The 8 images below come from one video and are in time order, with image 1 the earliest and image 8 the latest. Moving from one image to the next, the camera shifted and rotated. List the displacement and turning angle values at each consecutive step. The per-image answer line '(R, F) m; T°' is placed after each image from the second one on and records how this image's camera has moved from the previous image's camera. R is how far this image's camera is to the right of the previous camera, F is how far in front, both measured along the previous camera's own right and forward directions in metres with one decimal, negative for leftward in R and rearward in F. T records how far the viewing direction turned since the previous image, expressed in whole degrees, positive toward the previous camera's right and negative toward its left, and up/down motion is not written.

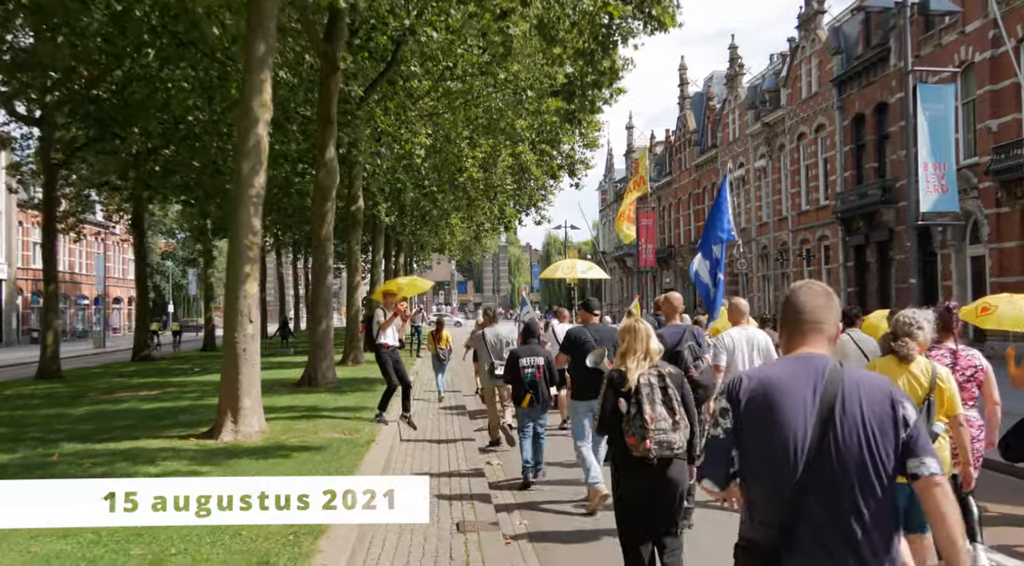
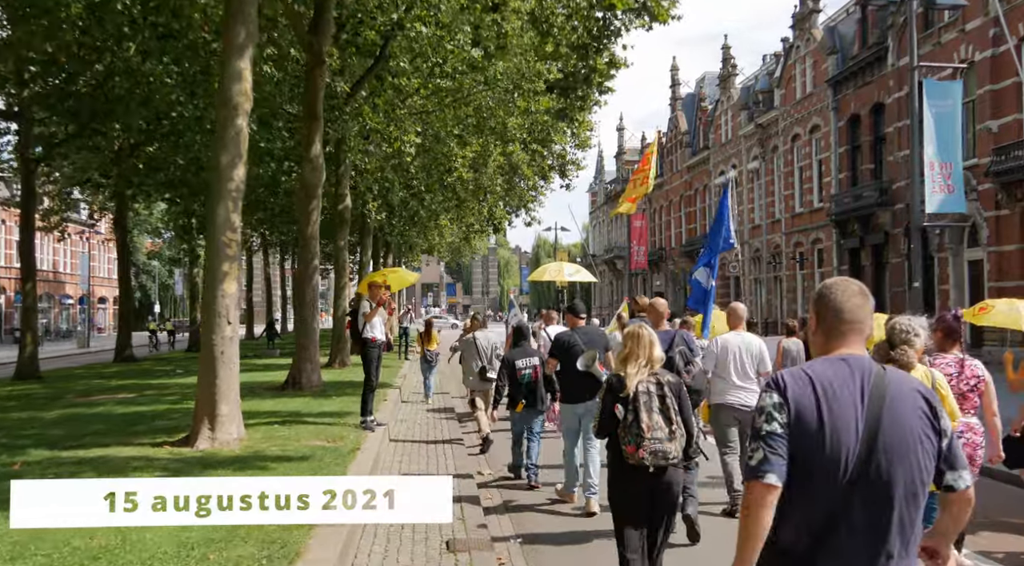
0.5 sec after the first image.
(-0.1, +0.5) m; +1°
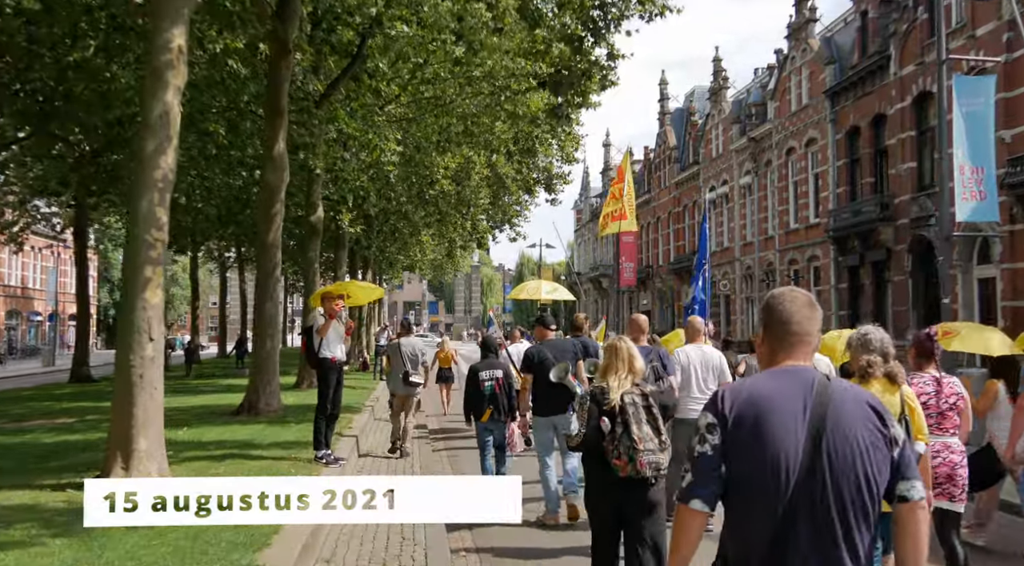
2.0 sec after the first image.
(0.0, +1.4) m; +1°
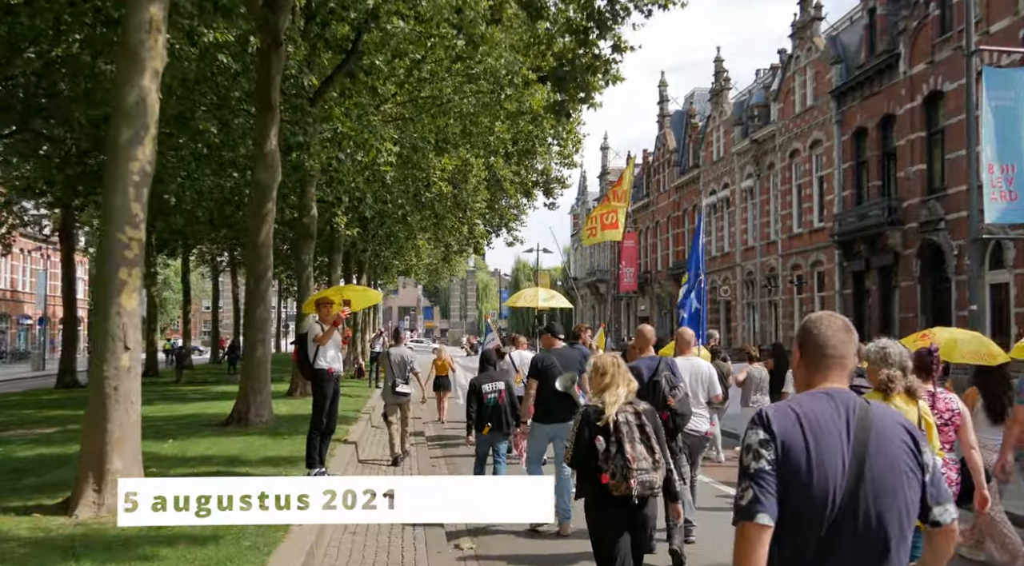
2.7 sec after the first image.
(-0.1, +0.6) m; 0°
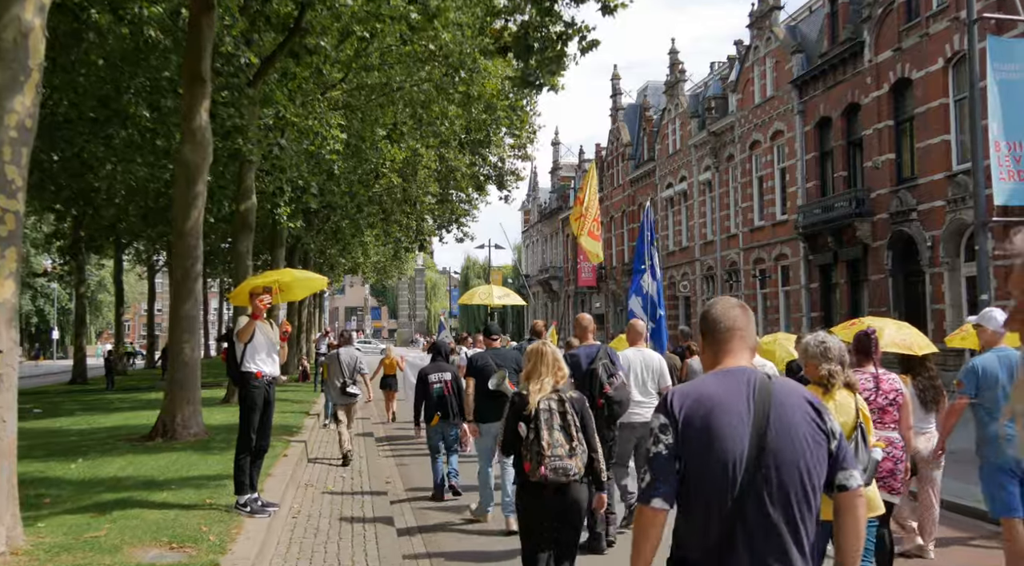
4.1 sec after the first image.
(-0.2, +1.3) m; +3°
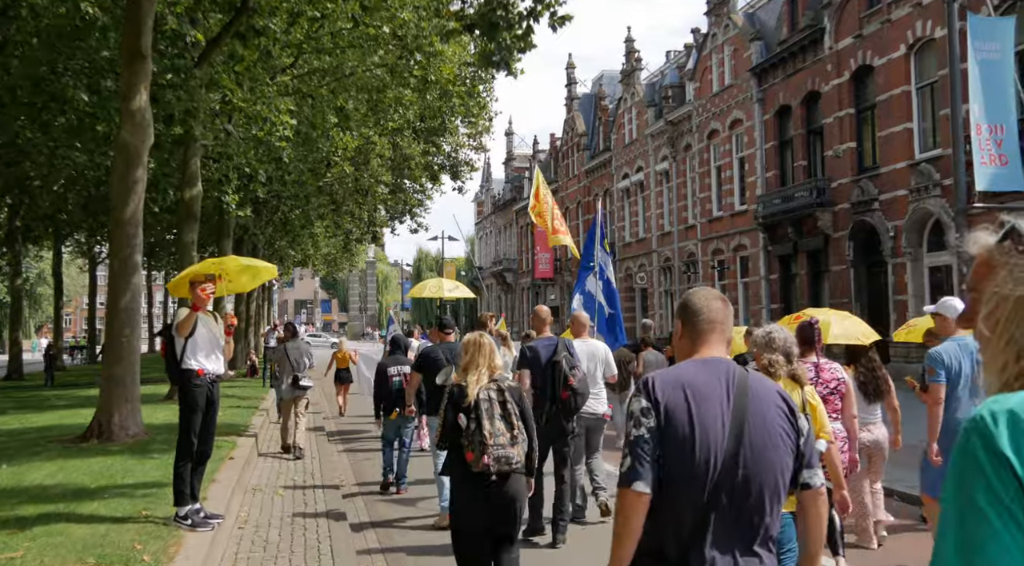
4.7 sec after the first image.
(-0.1, +0.6) m; +3°
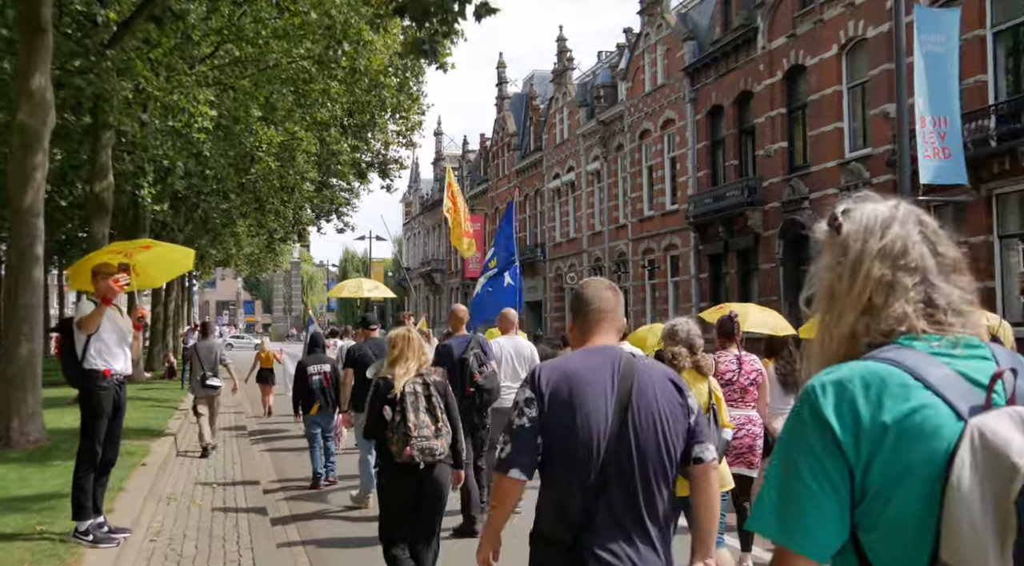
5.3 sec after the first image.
(-0.1, +0.5) m; +4°
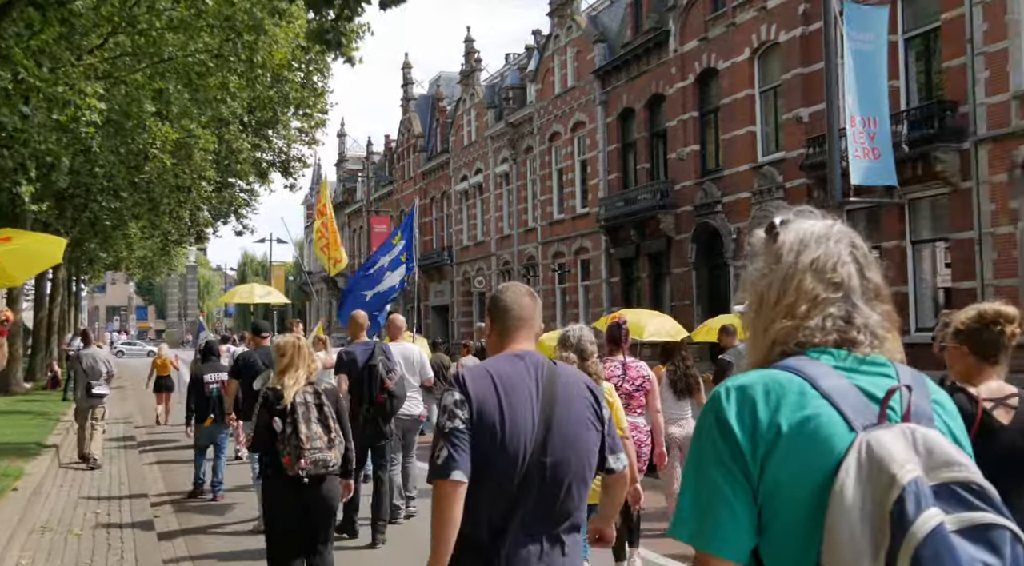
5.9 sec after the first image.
(-0.2, +0.6) m; +6°
